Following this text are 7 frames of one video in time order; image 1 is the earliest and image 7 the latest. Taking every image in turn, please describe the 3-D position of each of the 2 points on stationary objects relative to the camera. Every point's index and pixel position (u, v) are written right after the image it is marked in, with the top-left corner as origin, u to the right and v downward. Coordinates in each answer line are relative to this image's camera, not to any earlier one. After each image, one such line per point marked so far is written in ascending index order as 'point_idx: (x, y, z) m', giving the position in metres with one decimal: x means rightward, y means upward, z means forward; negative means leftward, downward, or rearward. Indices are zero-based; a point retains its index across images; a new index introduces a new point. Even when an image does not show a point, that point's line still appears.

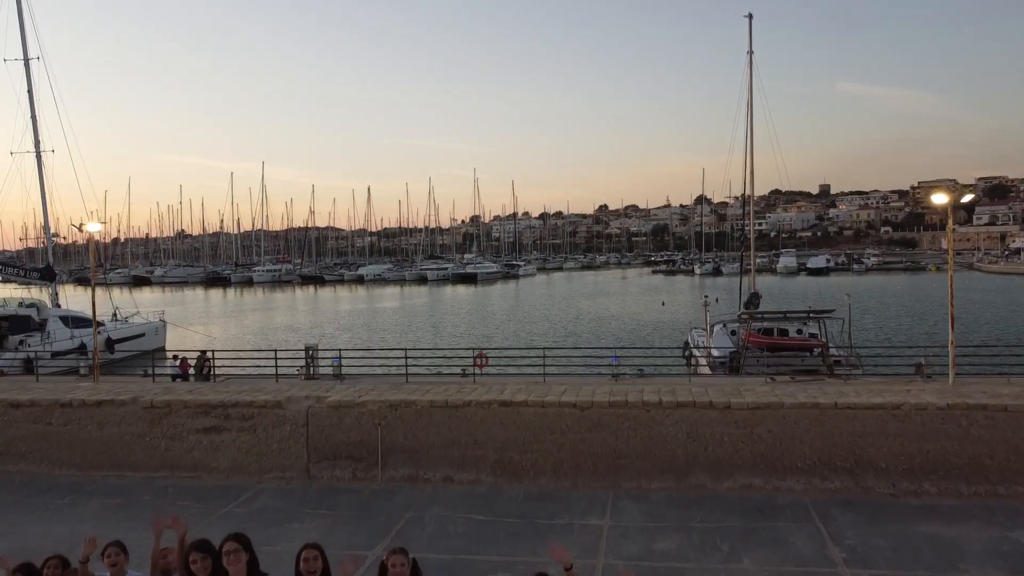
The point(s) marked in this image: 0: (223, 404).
0: (-2.8, -1.1, +7.8) m
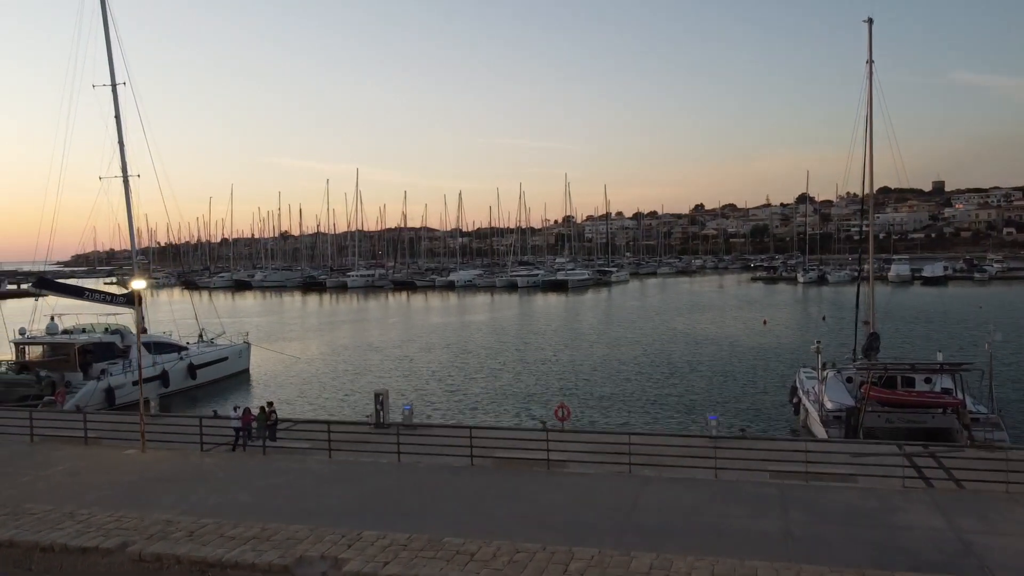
0: (-2.3, -2.2, +6.3) m
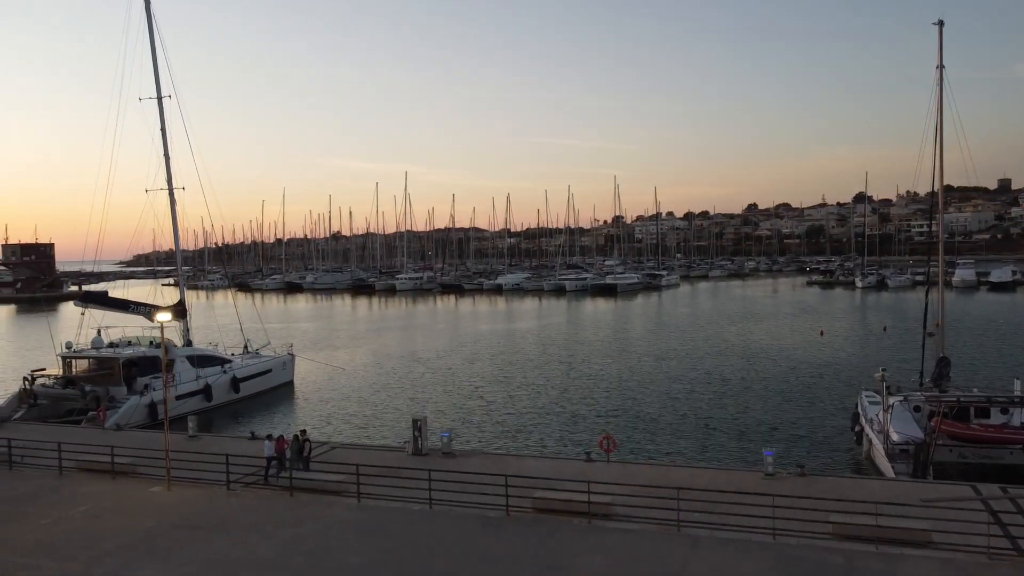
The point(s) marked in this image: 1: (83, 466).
0: (-2.1, -2.7, +5.6) m
1: (-7.4, -3.1, +13.9) m
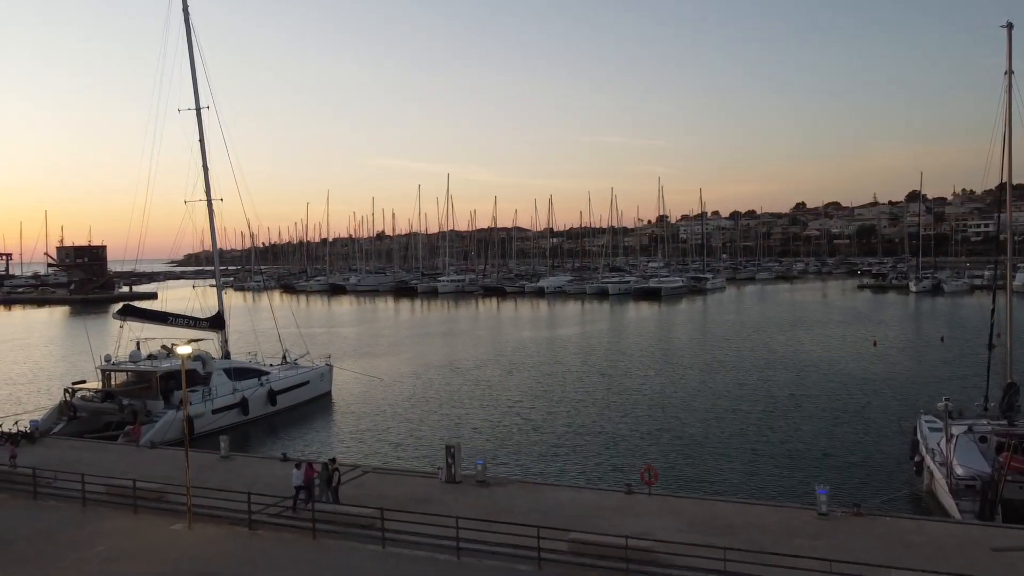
0: (-1.9, -3.2, +5.0) m
1: (-6.8, -3.6, +13.5) m
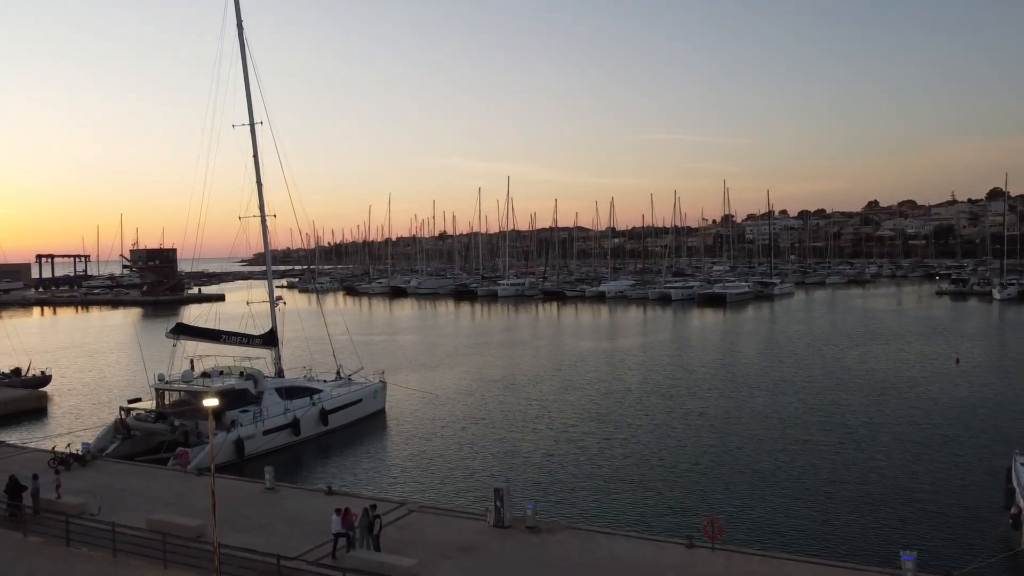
0: (-1.8, -3.9, +4.1) m
1: (-6.0, -4.2, +13.0) m
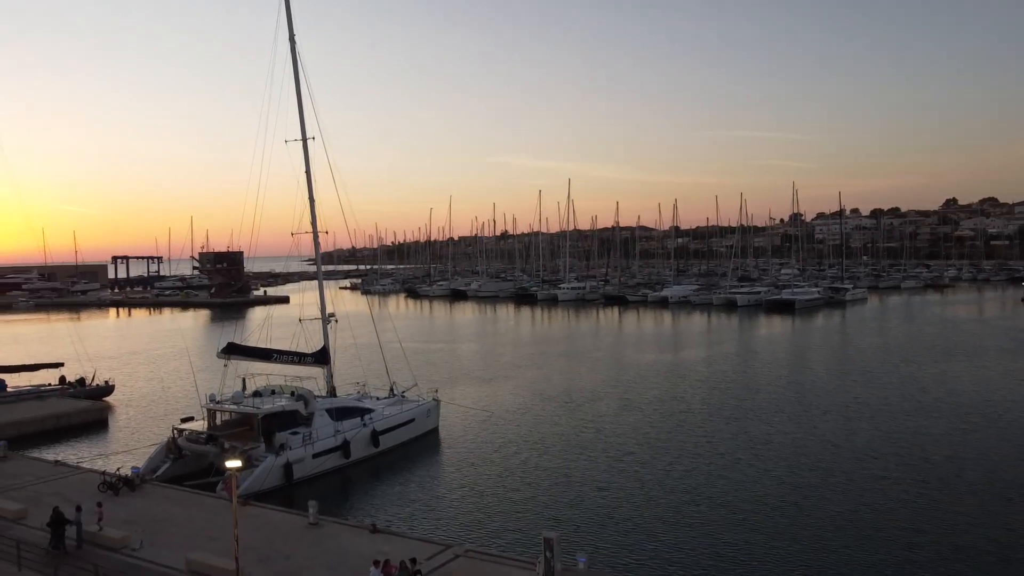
0: (-1.8, -4.6, +3.2) m
1: (-5.3, -4.9, +12.4) m
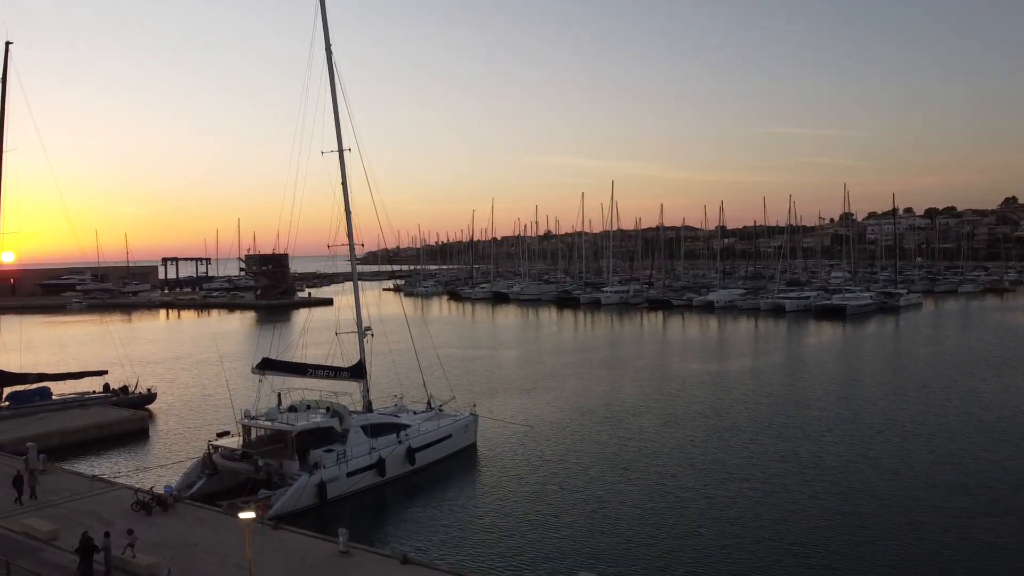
0: (-1.8, -5.1, +2.6) m
1: (-4.8, -5.4, +11.9) m
